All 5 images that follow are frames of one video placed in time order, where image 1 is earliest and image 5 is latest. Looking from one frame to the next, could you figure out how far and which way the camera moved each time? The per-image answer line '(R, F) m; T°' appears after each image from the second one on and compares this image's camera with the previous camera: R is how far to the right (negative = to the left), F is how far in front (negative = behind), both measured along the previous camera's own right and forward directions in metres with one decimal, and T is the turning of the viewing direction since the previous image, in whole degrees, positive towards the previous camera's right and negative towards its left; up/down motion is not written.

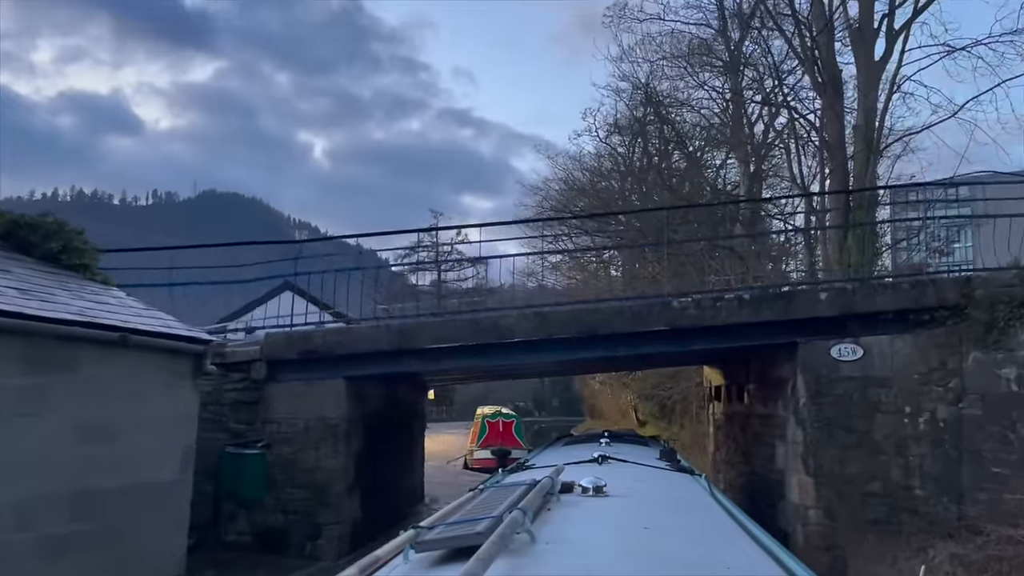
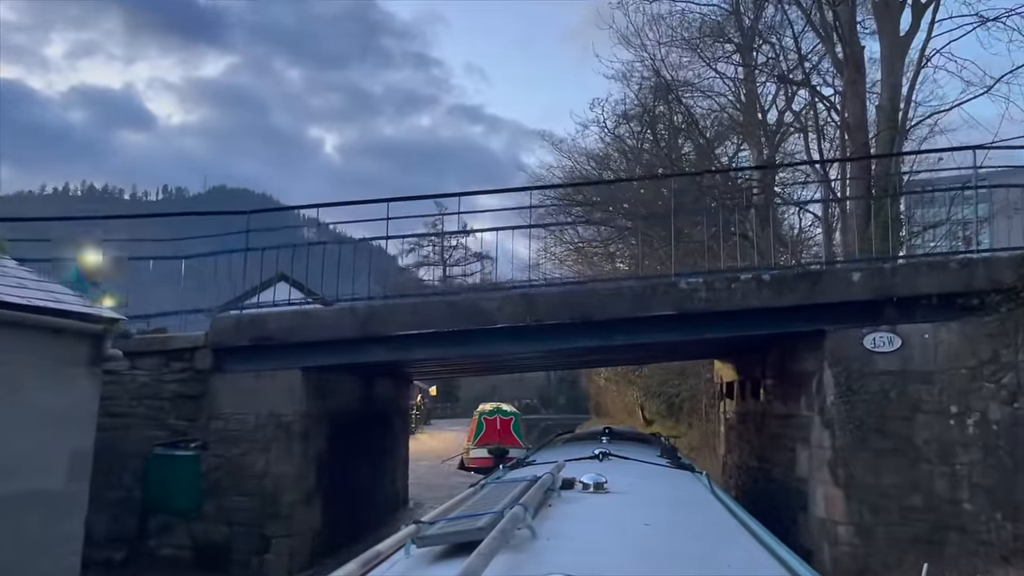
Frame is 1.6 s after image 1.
(+0.3, +1.4) m; -1°
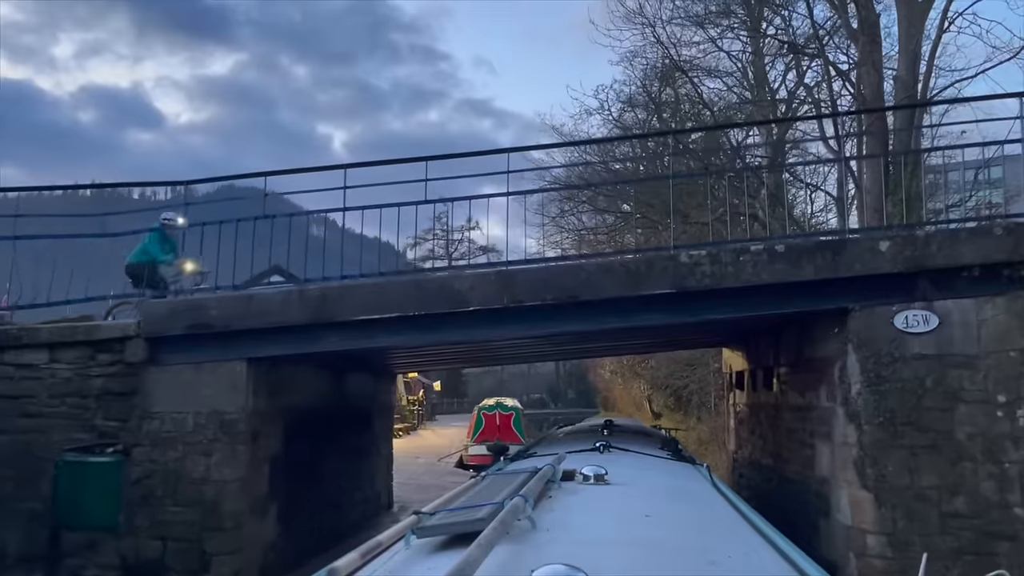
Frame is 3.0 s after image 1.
(+0.3, +1.2) m; -1°
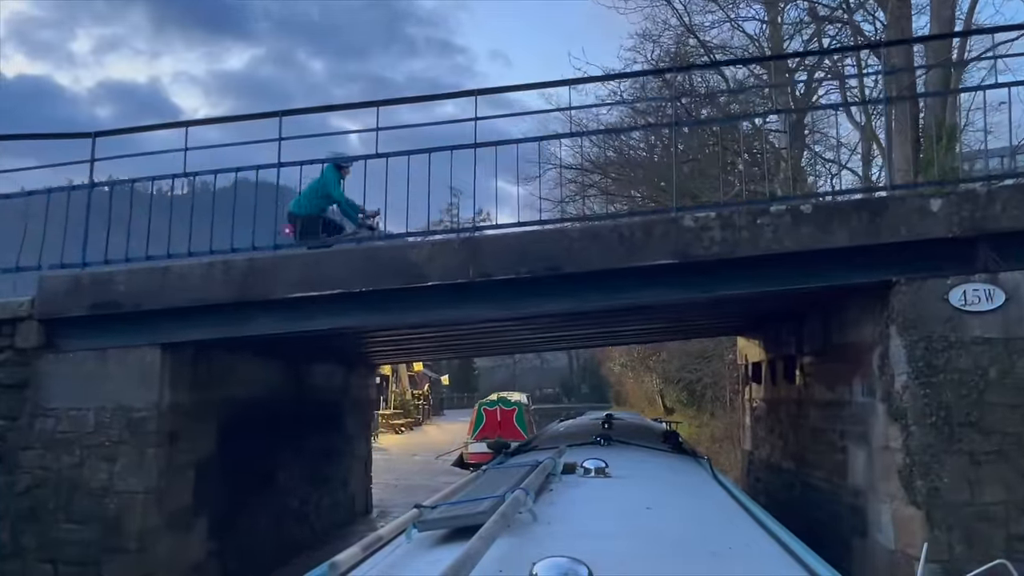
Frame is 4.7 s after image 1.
(+0.4, +1.4) m; -1°
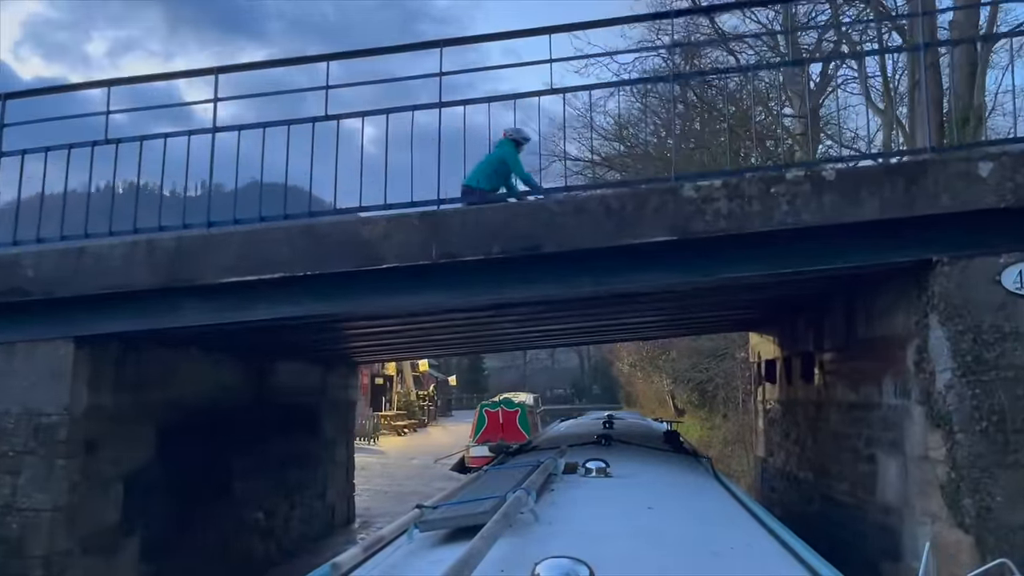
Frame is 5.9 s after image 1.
(+0.3, +1.0) m; -1°
